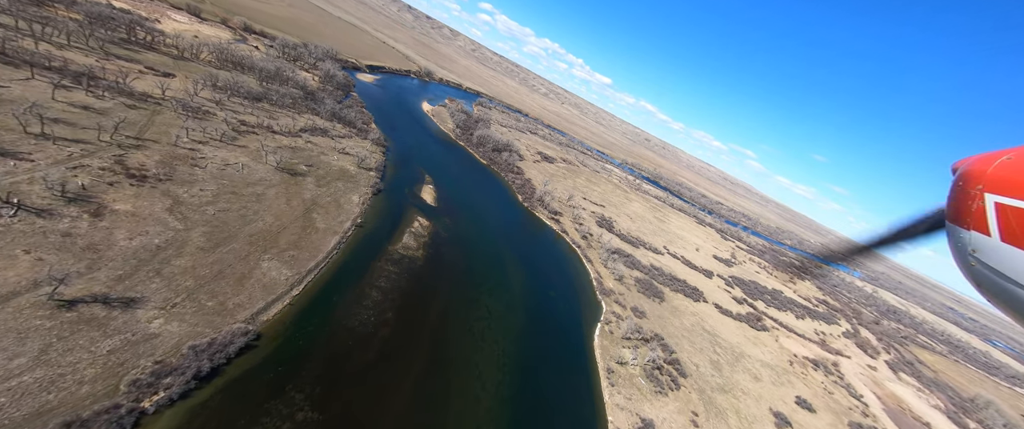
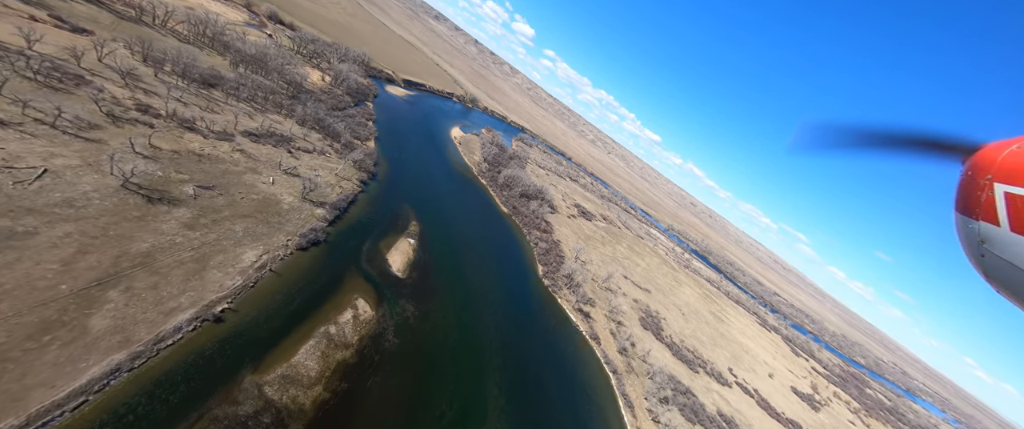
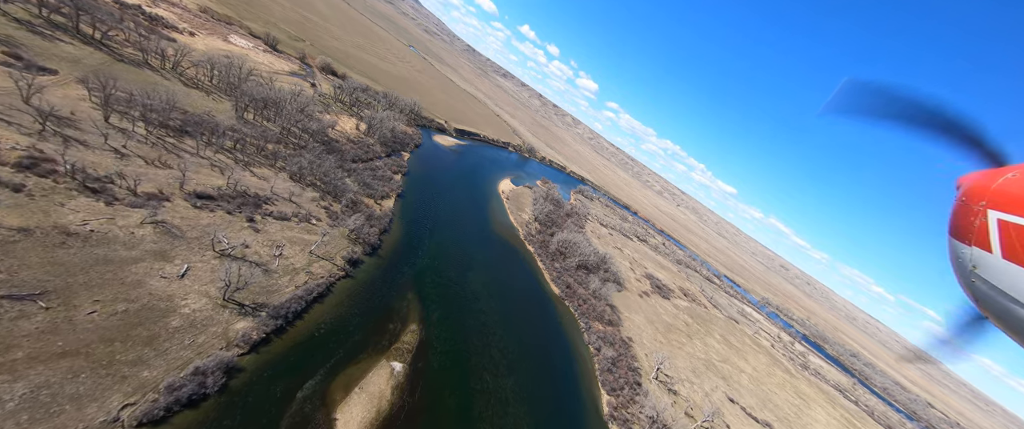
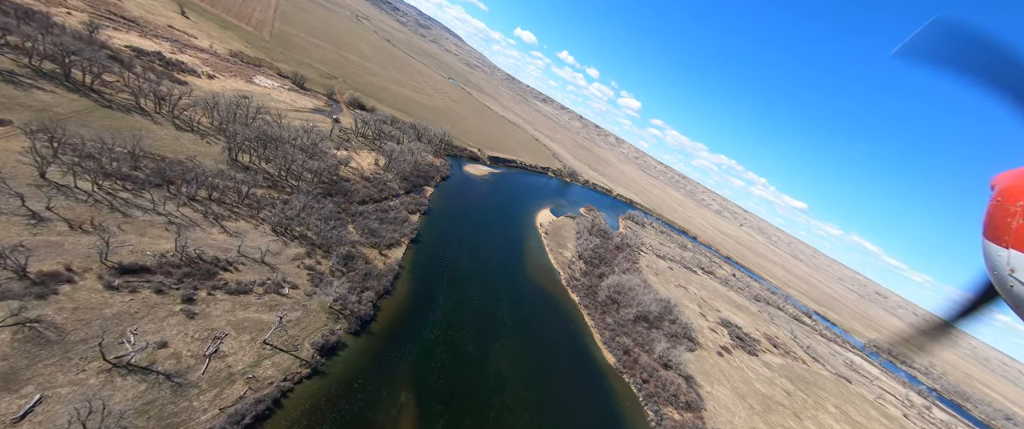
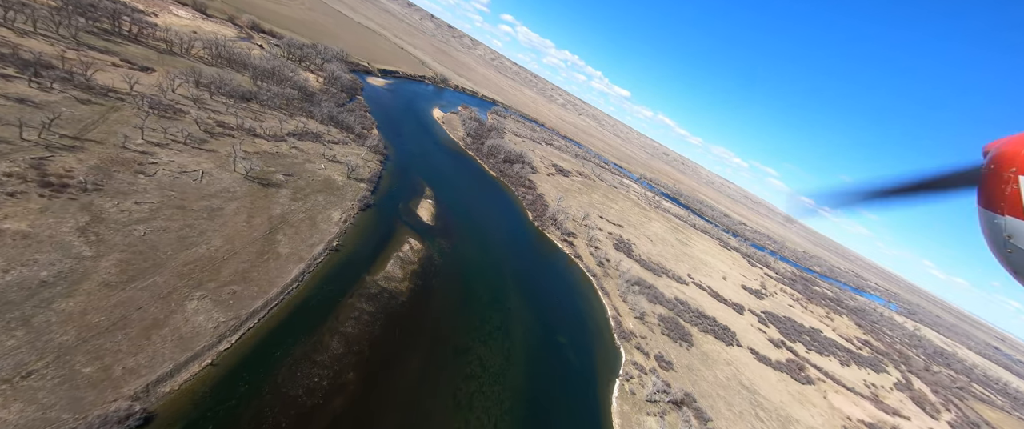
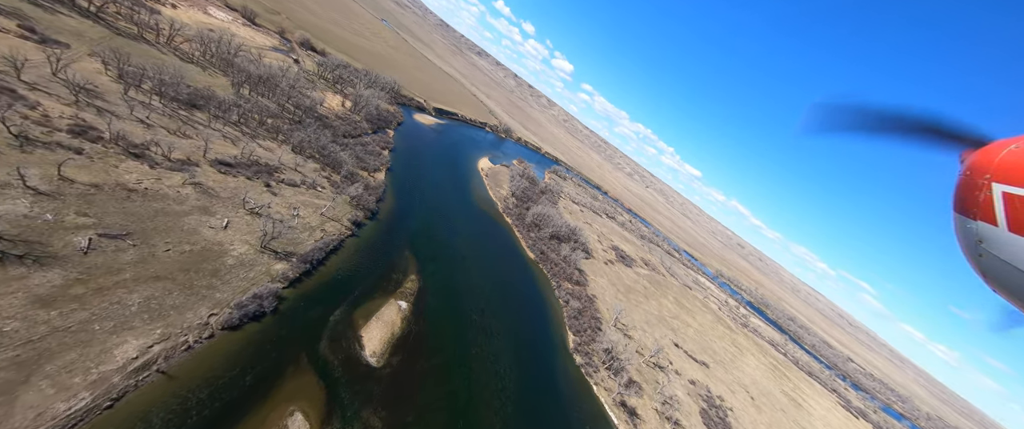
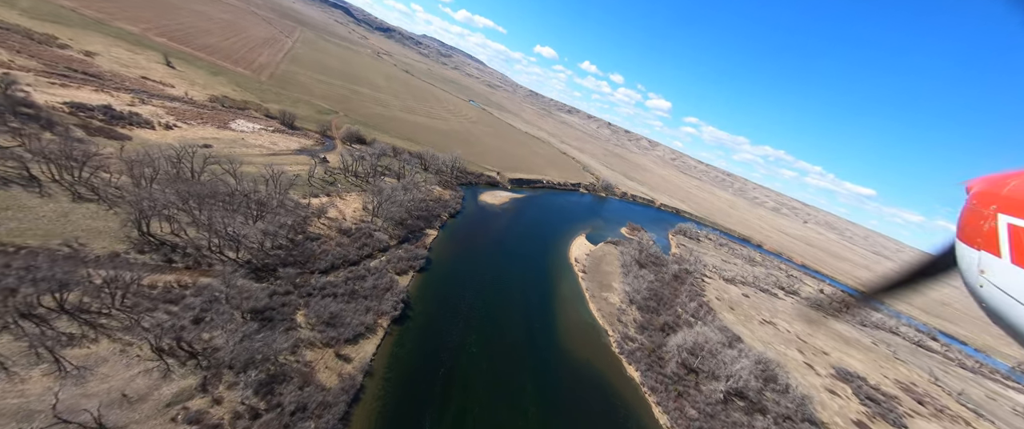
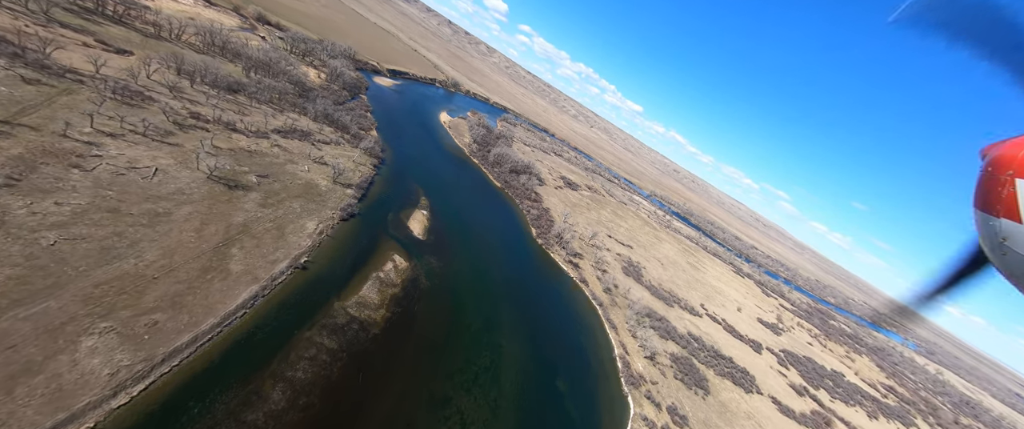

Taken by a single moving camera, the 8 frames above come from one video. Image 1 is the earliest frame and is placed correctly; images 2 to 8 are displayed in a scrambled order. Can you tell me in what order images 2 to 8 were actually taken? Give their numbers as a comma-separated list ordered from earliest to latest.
5, 8, 2, 6, 3, 4, 7
